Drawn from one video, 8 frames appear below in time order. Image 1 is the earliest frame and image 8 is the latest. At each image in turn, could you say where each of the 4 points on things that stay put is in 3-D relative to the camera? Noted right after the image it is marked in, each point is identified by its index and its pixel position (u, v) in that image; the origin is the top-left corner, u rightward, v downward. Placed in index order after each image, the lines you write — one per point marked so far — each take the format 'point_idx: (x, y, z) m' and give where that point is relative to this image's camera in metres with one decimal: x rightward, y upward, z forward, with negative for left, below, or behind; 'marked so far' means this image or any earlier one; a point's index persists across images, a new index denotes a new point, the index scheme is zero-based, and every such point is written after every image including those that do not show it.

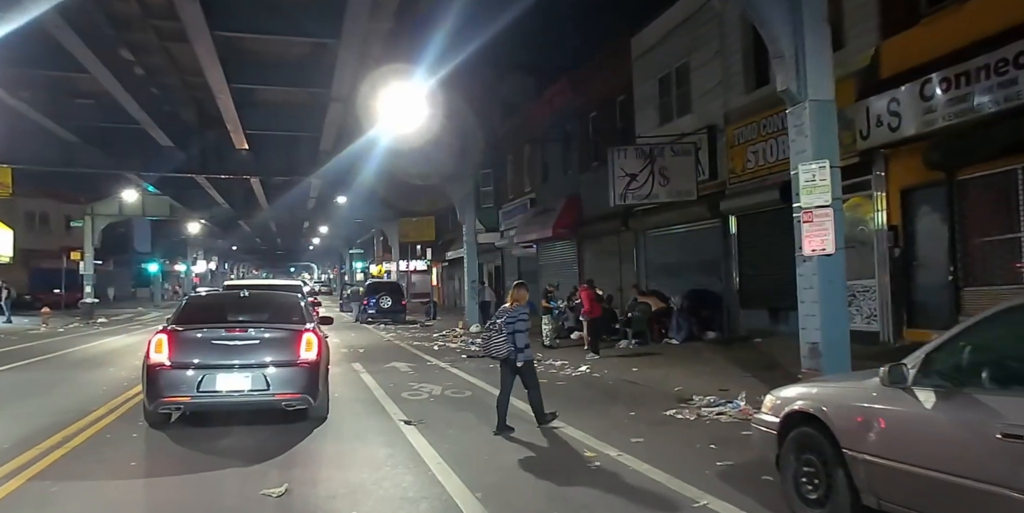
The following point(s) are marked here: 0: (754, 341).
0: (+5.5, -1.9, +15.0) m
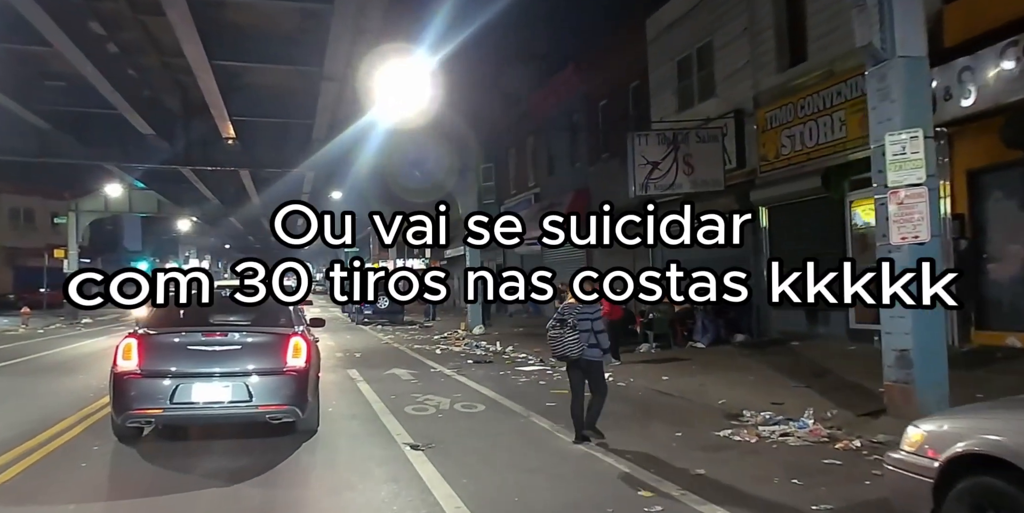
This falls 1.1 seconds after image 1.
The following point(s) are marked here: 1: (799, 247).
0: (+5.7, -1.8, +13.6) m
1: (+6.0, +0.2, +14.0) m
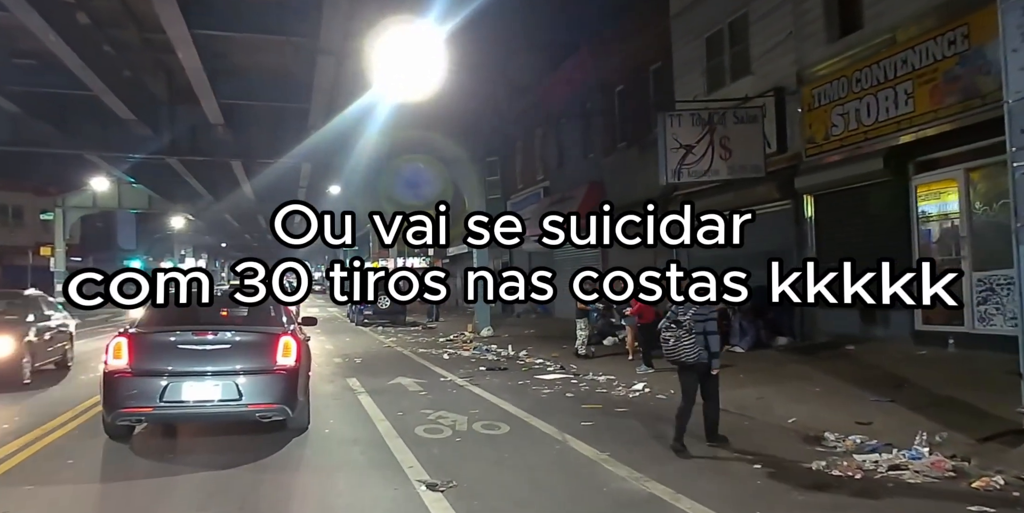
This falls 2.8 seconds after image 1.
0: (+6.1, -1.7, +12.1) m
1: (+6.4, +0.3, +12.4) m
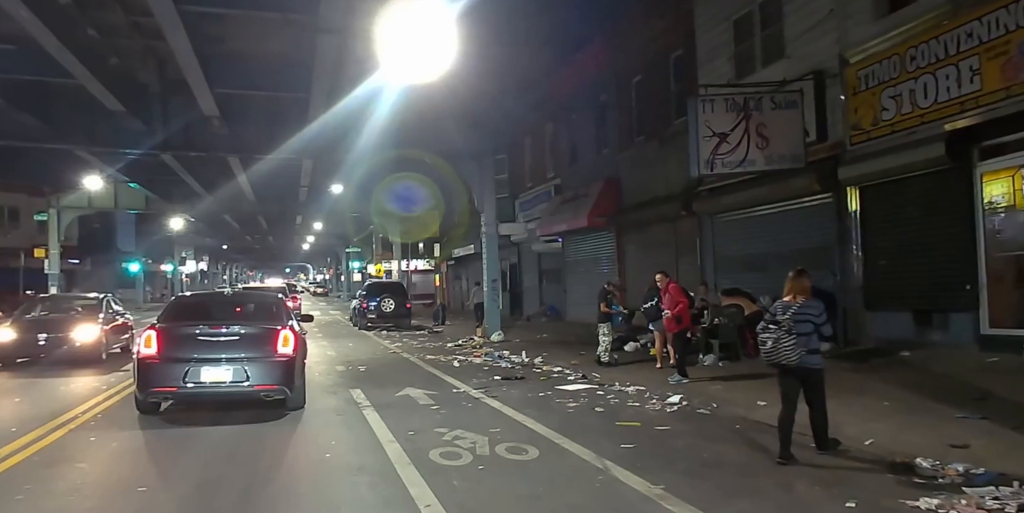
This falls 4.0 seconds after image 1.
0: (+6.4, -1.6, +11.0) m
1: (+6.7, +0.4, +11.3) m
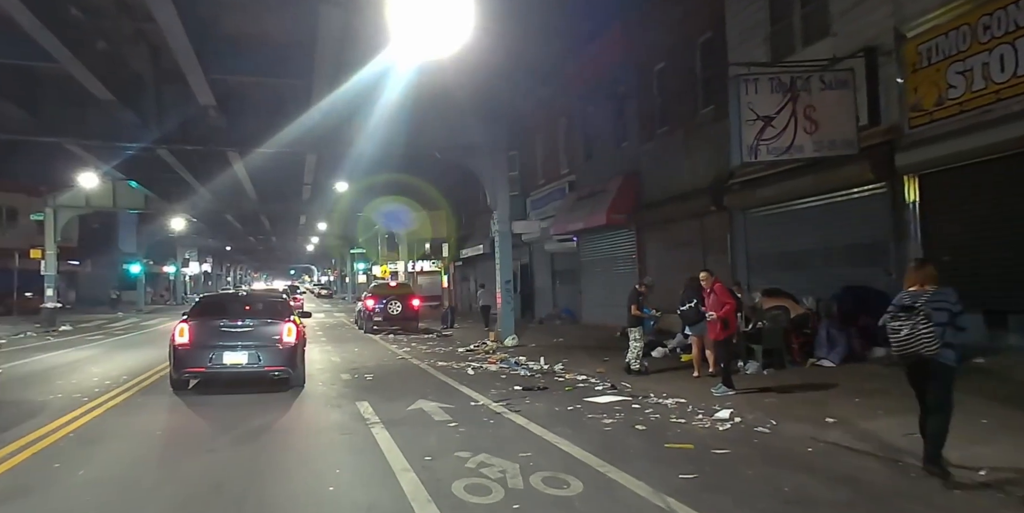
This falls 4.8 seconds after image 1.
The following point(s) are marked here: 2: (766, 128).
0: (+6.8, -1.6, +9.8) m
1: (+7.1, +0.4, +10.1) m
2: (+4.2, +2.1, +10.9) m
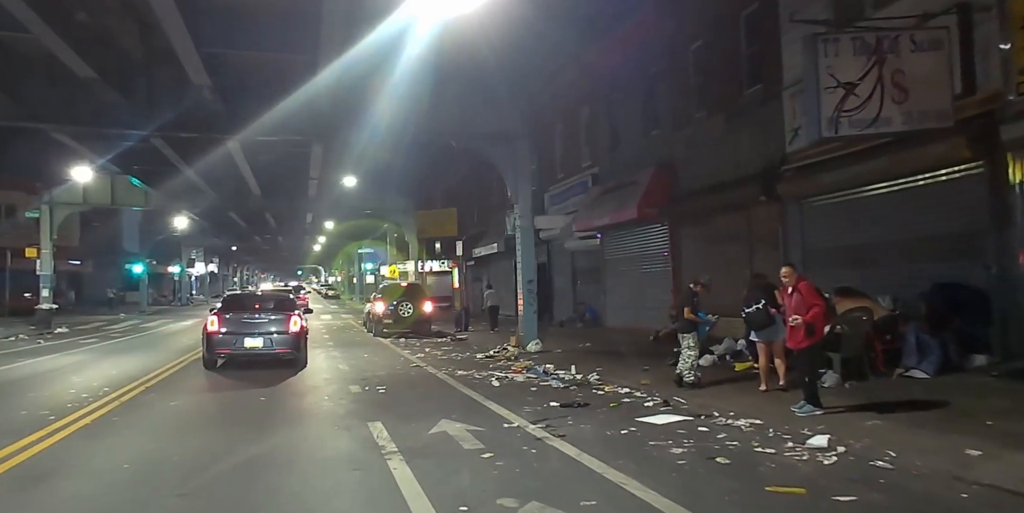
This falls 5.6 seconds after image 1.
0: (+7.3, -1.5, +8.1) m
1: (+7.6, +0.5, +8.5) m
2: (+4.7, +2.2, +9.2) m
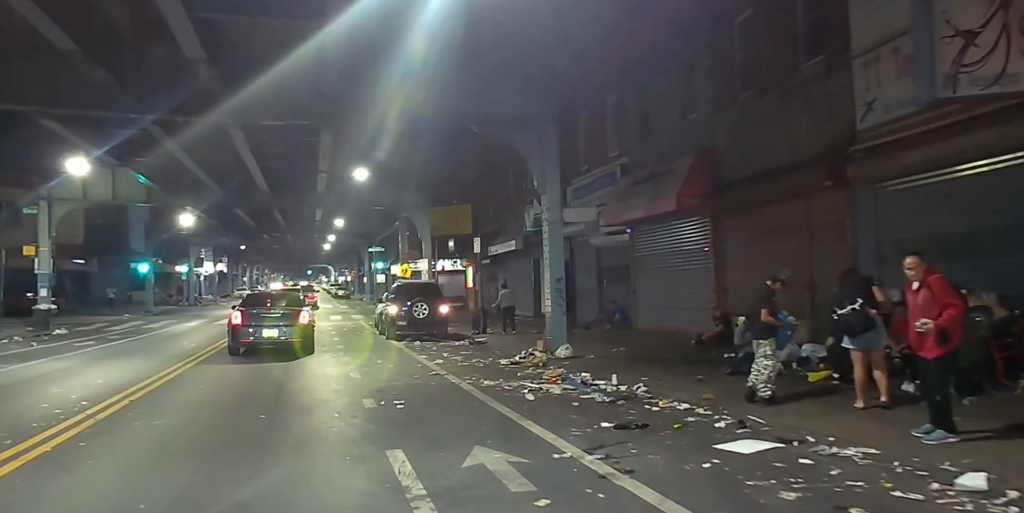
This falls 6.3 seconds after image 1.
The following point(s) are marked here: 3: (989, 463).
0: (+7.8, -1.4, +6.5) m
1: (+8.1, +0.6, +6.8) m
2: (+5.2, +2.3, +7.6) m
3: (+4.1, -1.8, +5.6) m
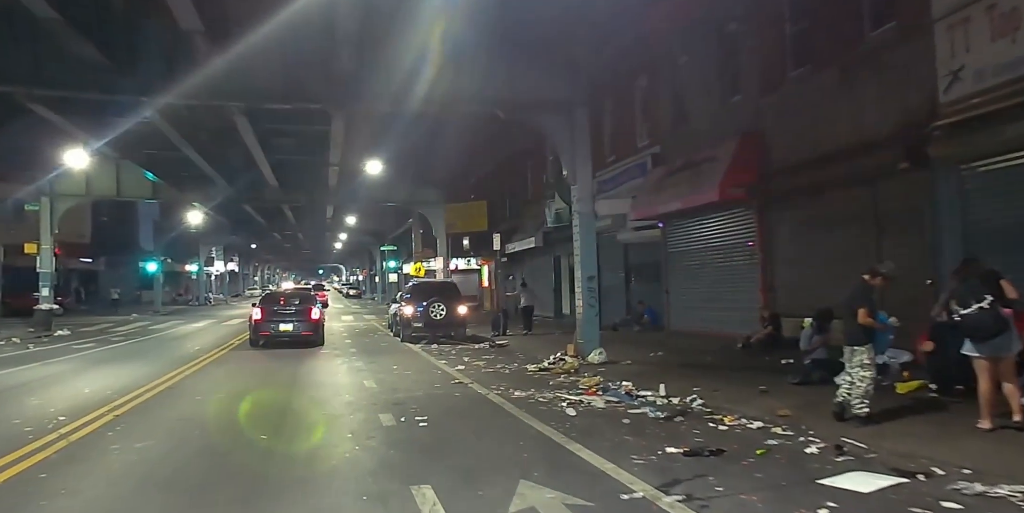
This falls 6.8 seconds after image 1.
0: (+8.2, -1.3, +5.0) m
1: (+8.5, +0.7, +5.3) m
2: (+5.7, +2.4, +6.2) m
3: (+4.5, -1.7, +4.2) m
